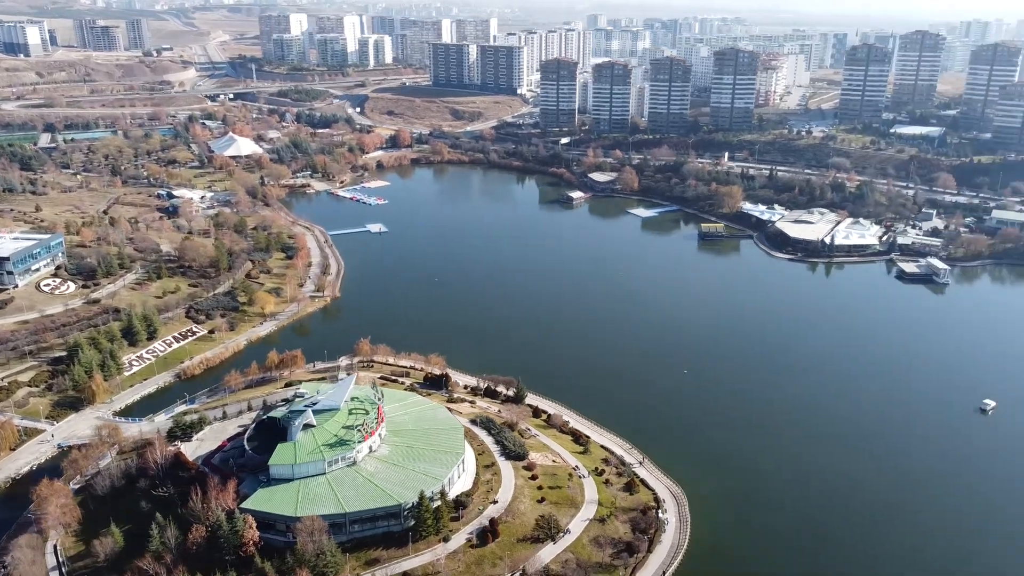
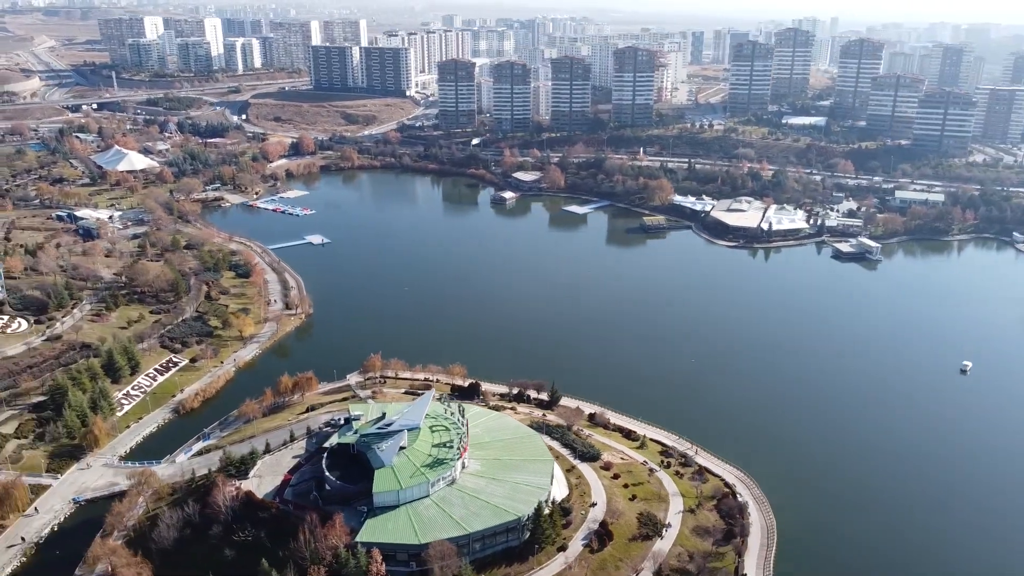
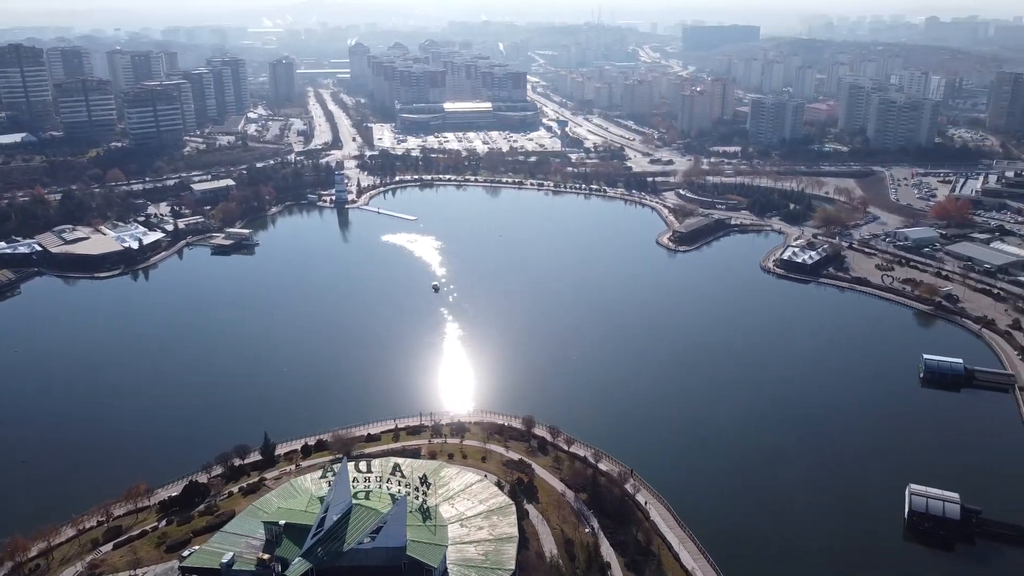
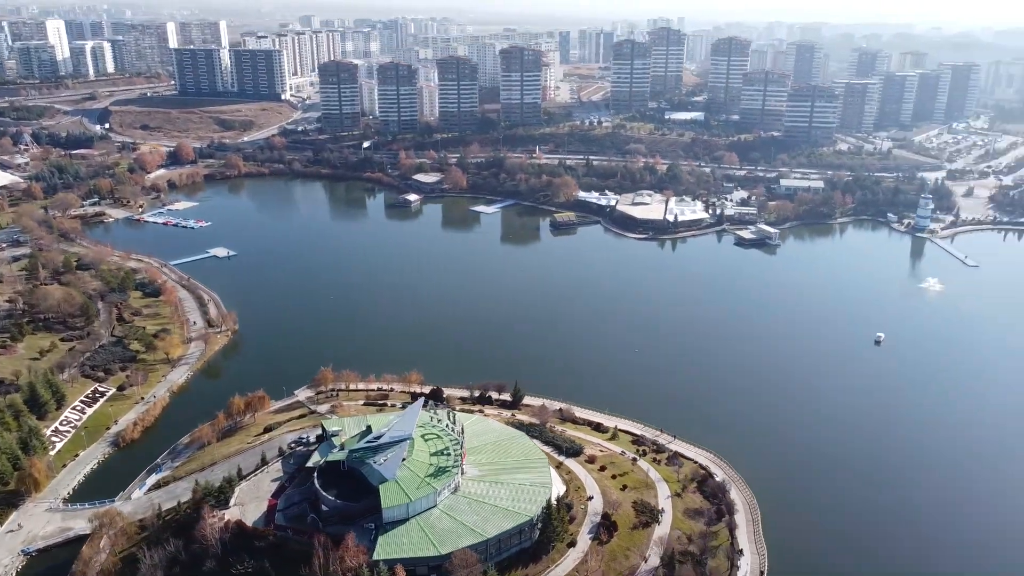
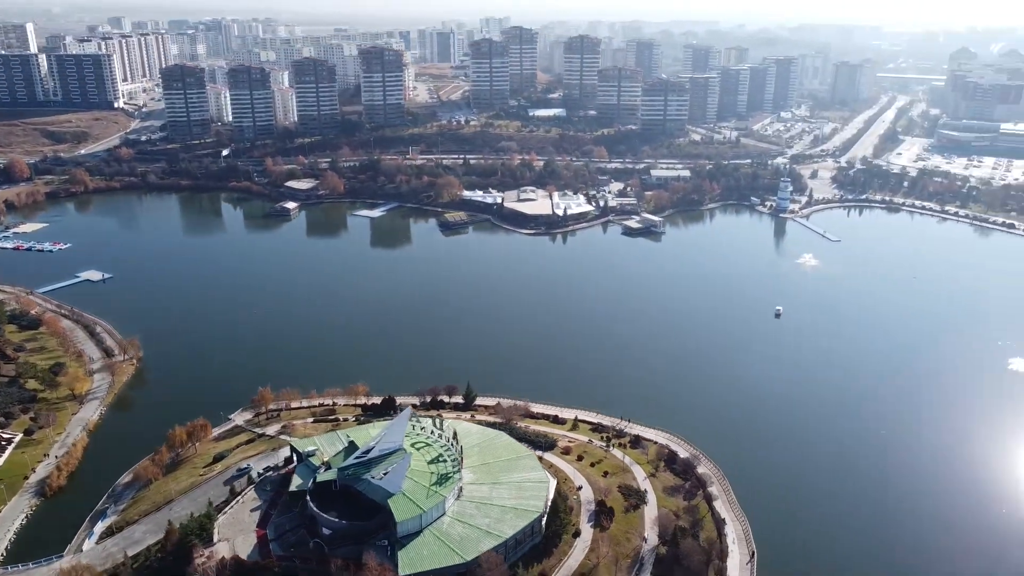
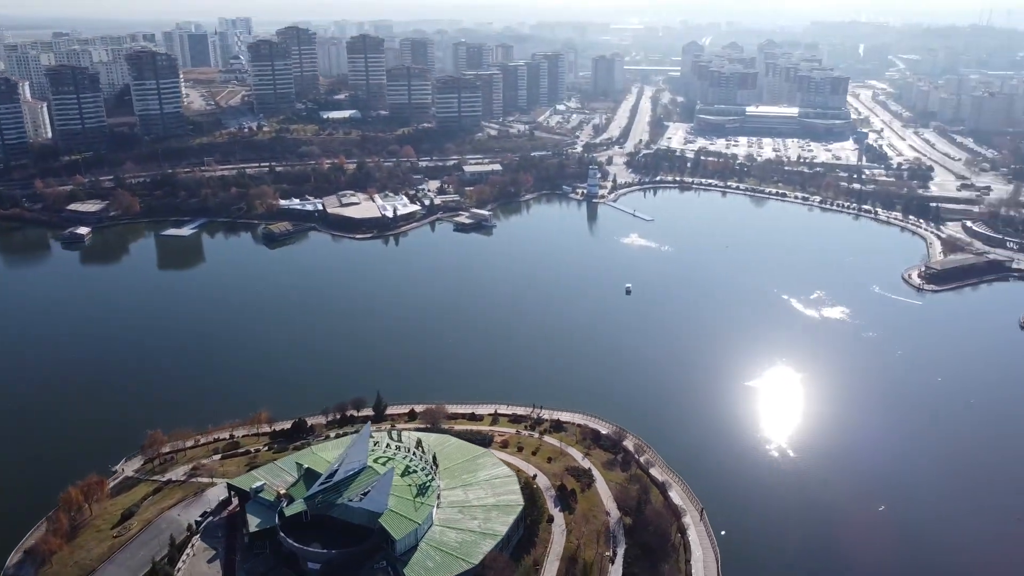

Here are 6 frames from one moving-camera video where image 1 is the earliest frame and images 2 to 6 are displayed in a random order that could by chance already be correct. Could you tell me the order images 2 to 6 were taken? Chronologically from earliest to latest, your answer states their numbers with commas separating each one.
2, 4, 5, 6, 3
